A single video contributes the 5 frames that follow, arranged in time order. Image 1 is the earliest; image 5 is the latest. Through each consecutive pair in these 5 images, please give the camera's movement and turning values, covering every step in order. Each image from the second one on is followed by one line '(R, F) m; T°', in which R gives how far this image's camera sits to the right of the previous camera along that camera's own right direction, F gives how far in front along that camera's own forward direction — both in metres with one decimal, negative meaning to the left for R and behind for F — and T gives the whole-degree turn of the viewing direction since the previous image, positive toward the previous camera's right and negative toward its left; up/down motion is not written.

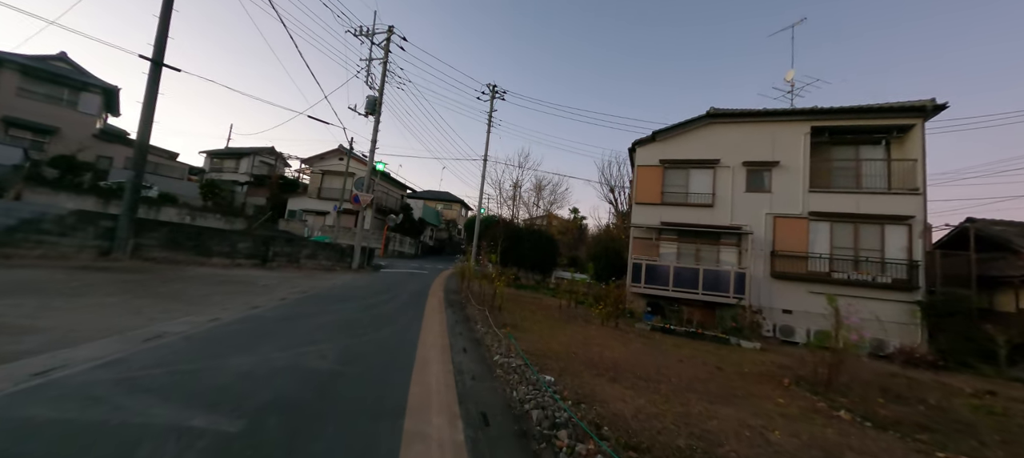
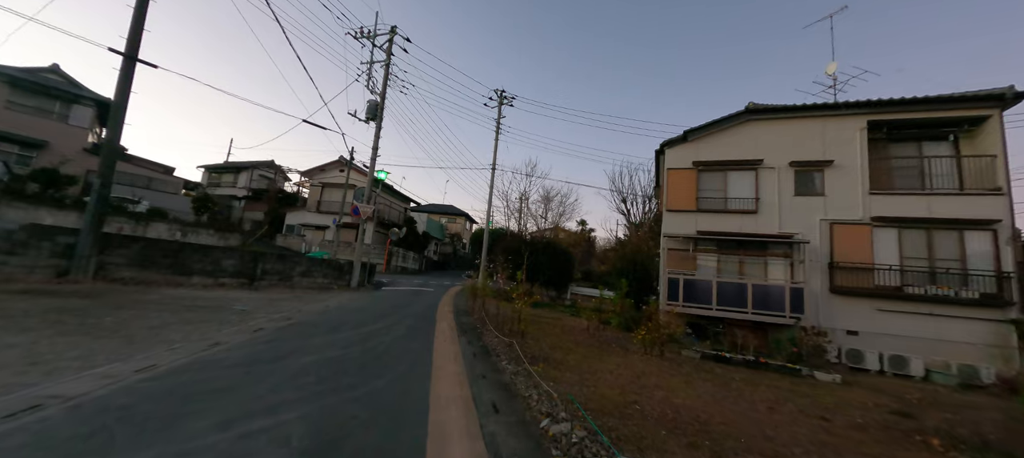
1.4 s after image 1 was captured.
(-0.4, +1.2) m; 0°
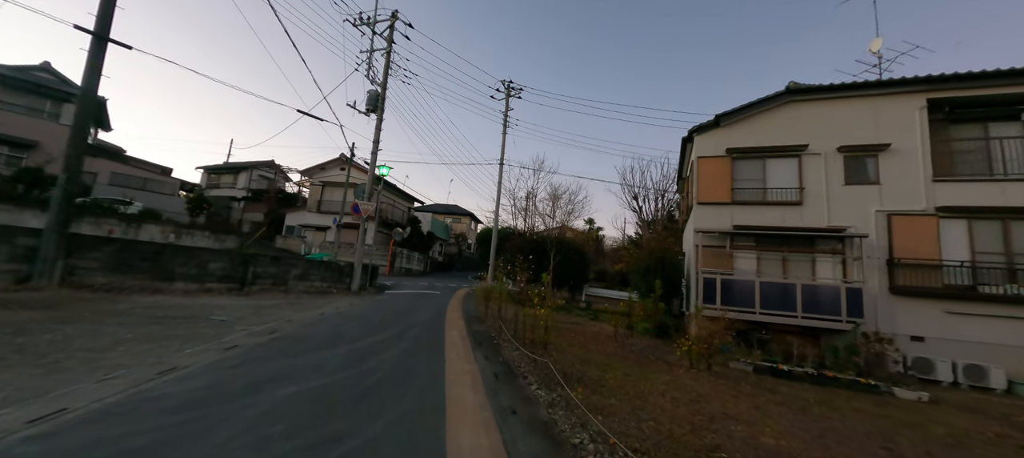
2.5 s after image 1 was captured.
(-0.3, +1.0) m; -1°
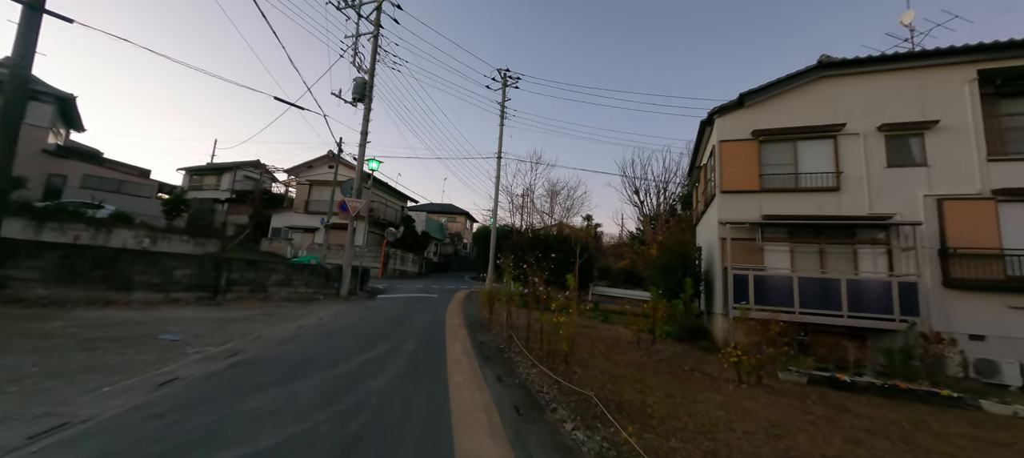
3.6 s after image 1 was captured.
(-0.3, +1.0) m; +1°
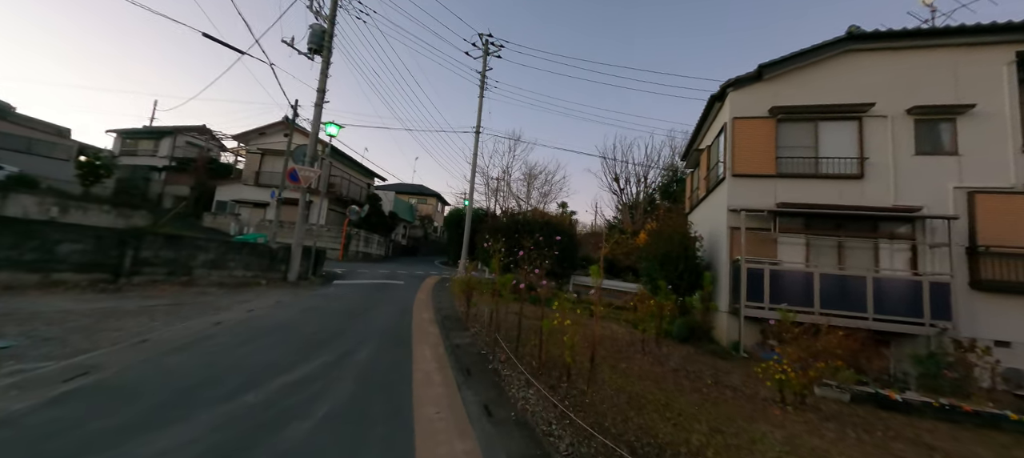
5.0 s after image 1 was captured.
(-0.2, +1.3) m; +4°
